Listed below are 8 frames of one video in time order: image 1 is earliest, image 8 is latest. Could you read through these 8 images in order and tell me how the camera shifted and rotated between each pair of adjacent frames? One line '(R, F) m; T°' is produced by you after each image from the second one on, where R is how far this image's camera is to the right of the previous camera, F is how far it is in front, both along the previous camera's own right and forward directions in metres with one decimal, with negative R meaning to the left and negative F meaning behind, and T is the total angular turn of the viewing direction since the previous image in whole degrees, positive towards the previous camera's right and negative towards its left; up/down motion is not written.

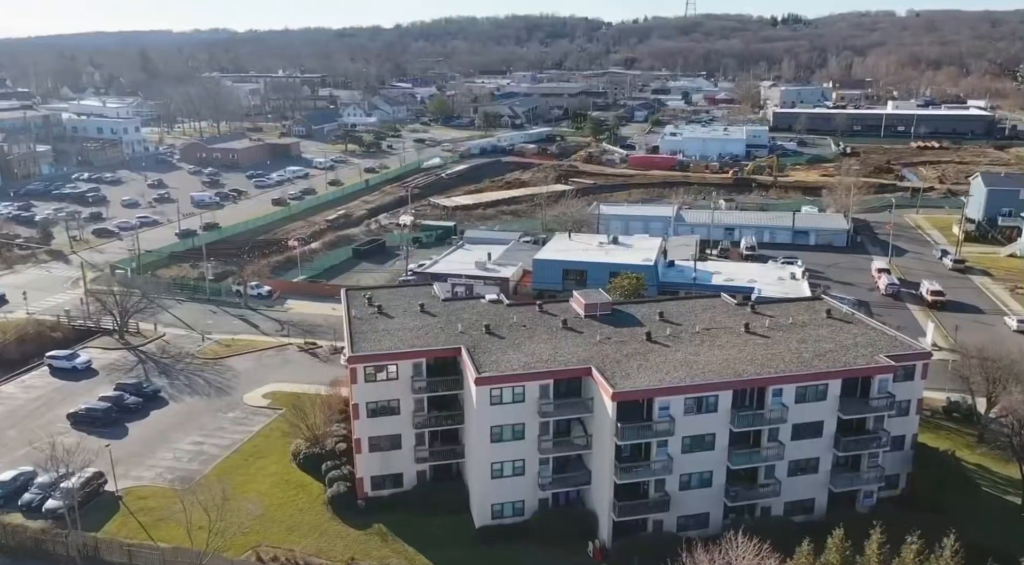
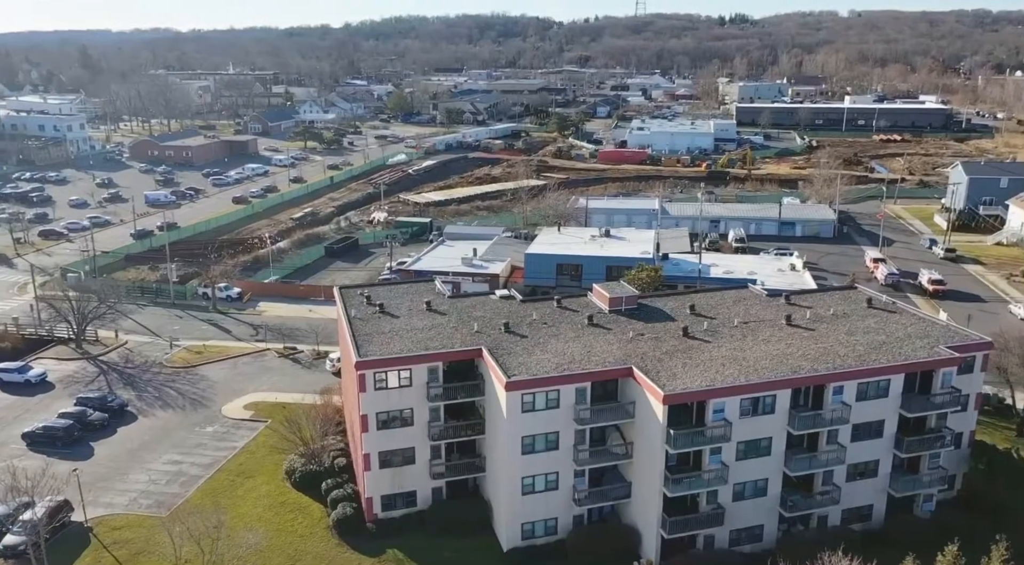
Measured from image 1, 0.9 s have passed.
(-2.8, +3.8) m; +3°
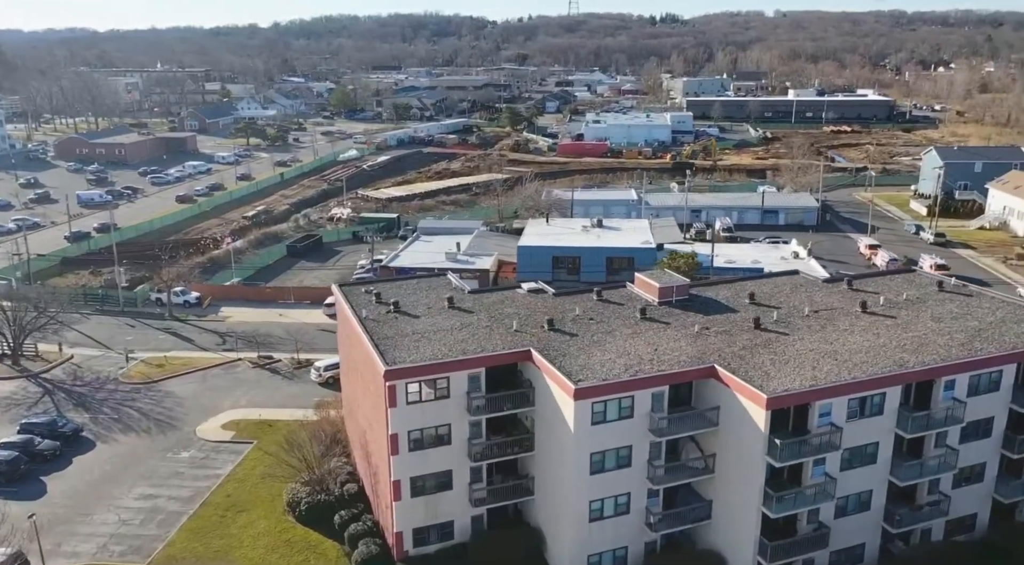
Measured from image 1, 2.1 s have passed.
(-3.8, +5.1) m; +4°
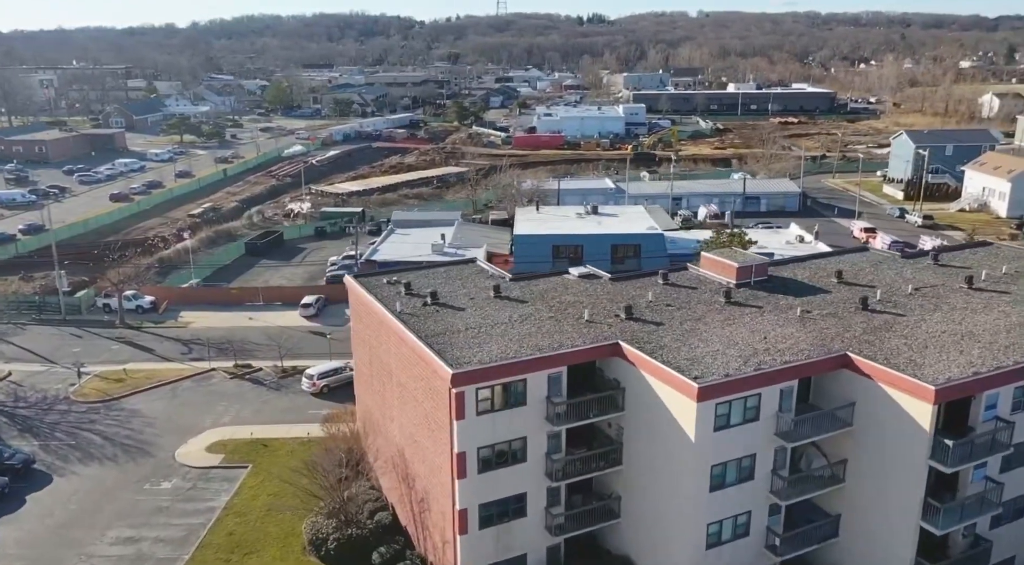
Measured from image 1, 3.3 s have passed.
(-4.0, +5.1) m; +5°
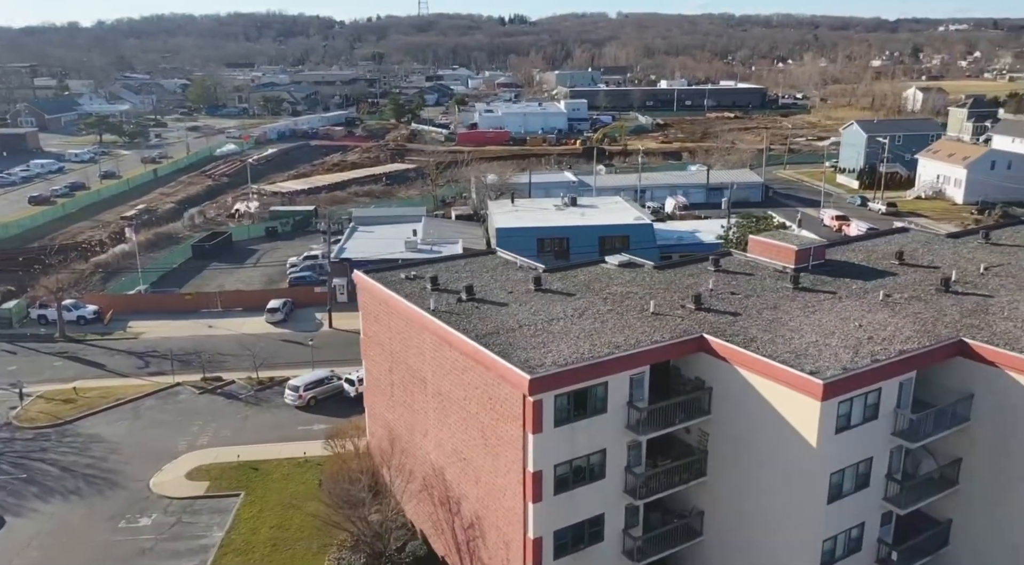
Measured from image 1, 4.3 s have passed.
(-3.2, +3.4) m; +5°
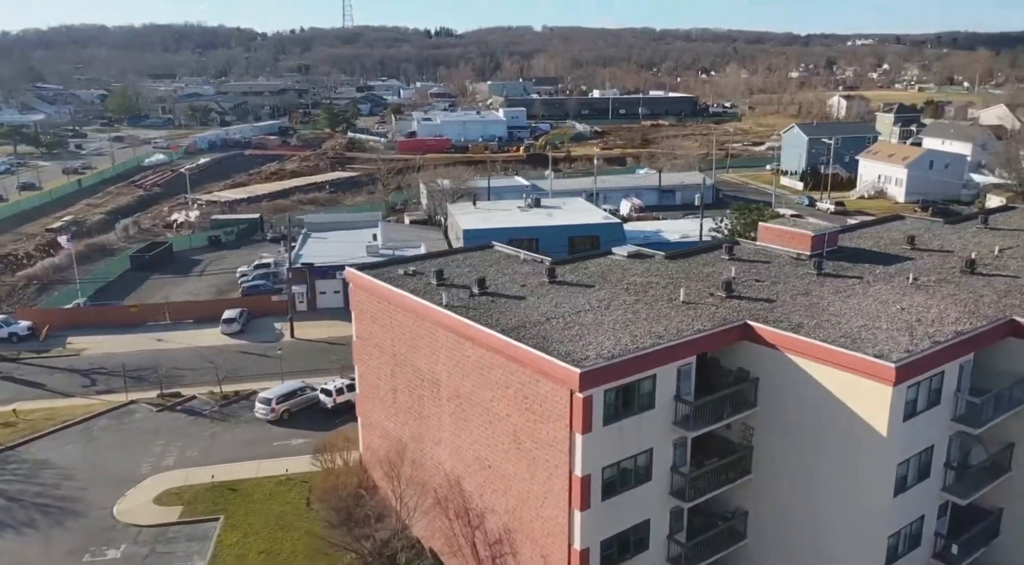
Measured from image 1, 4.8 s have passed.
(-2.1, +1.8) m; +5°
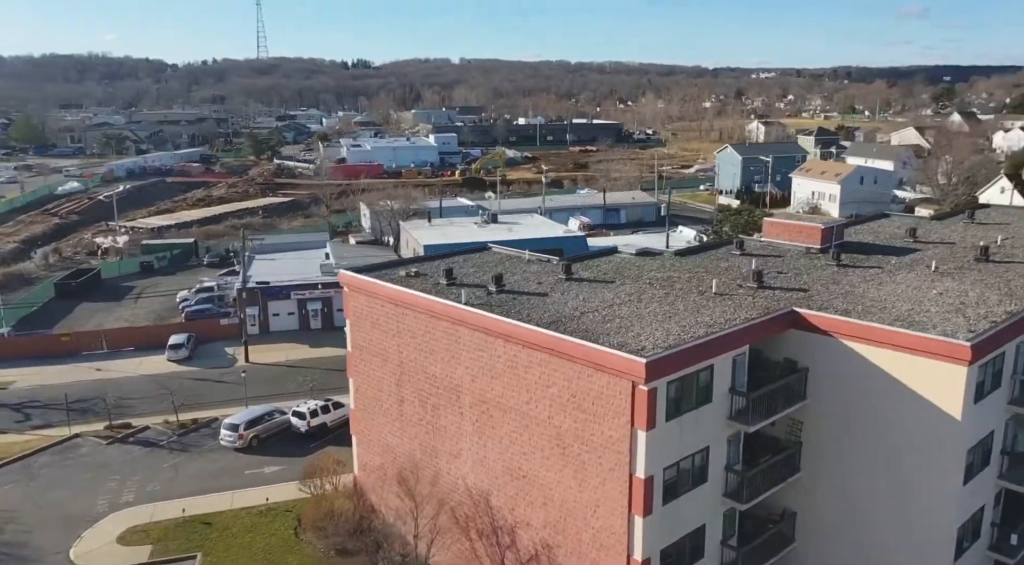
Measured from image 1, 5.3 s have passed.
(-2.2, +1.7) m; +5°
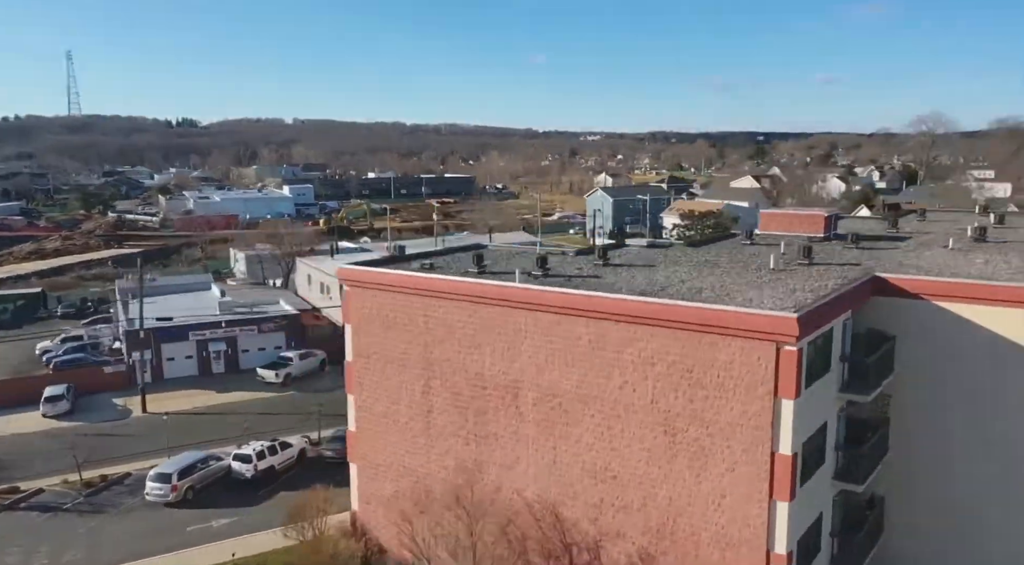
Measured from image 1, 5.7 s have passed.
(-4.0, +2.8) m; +11°
